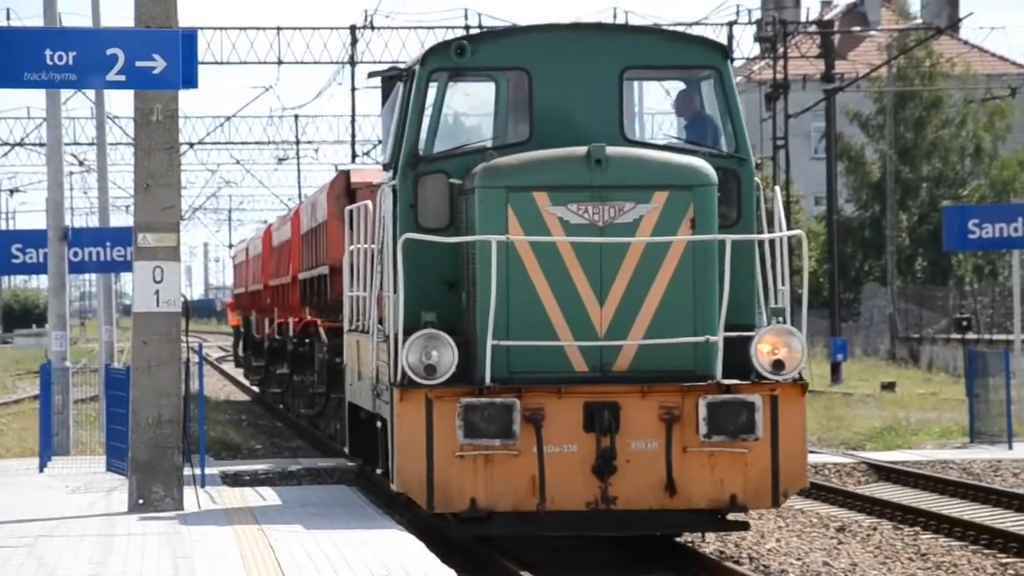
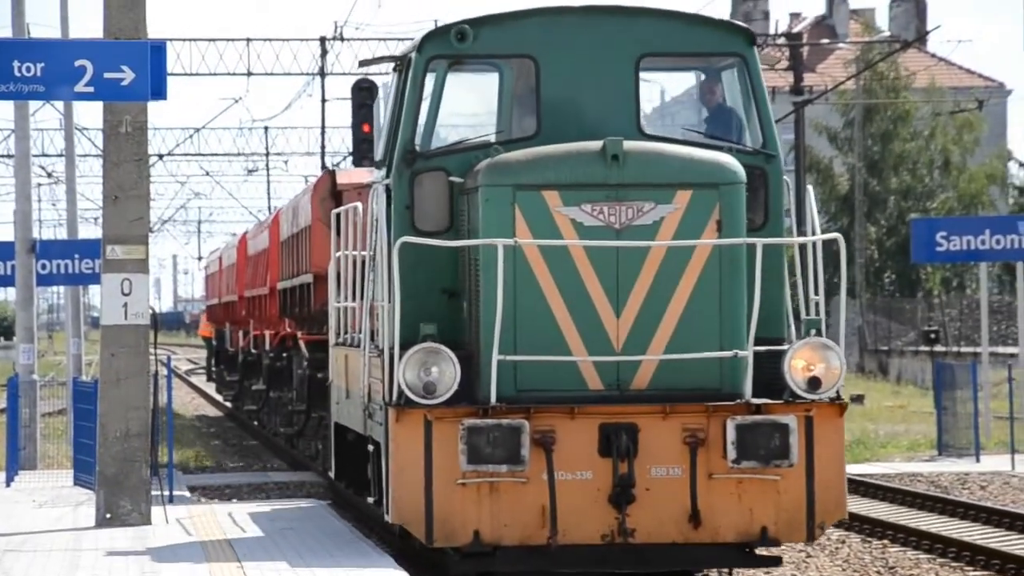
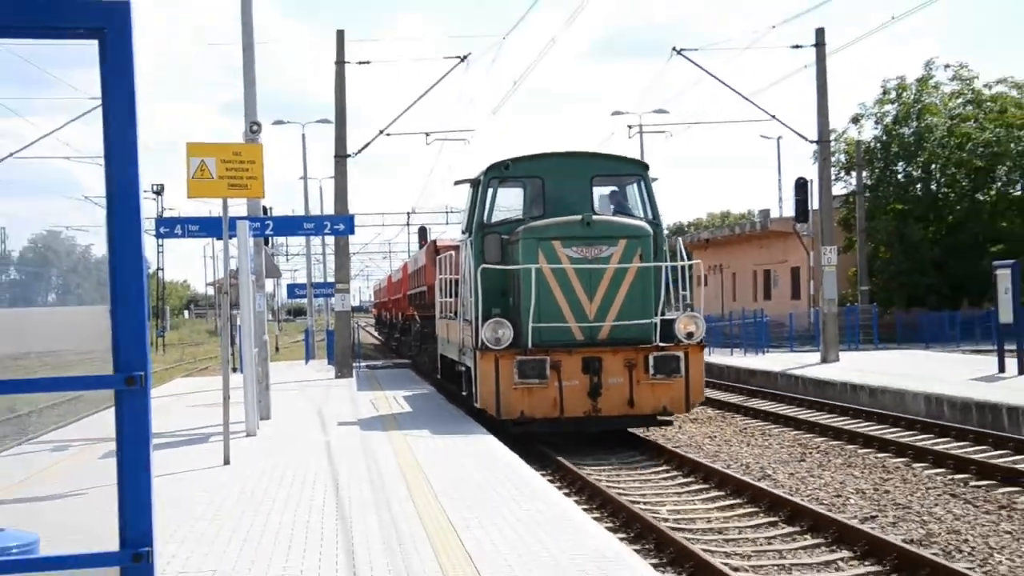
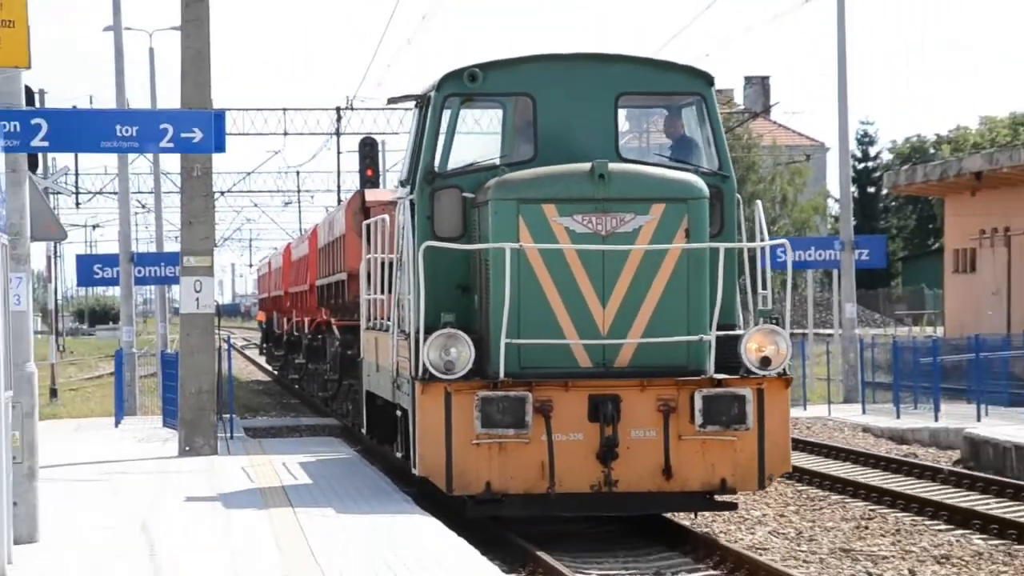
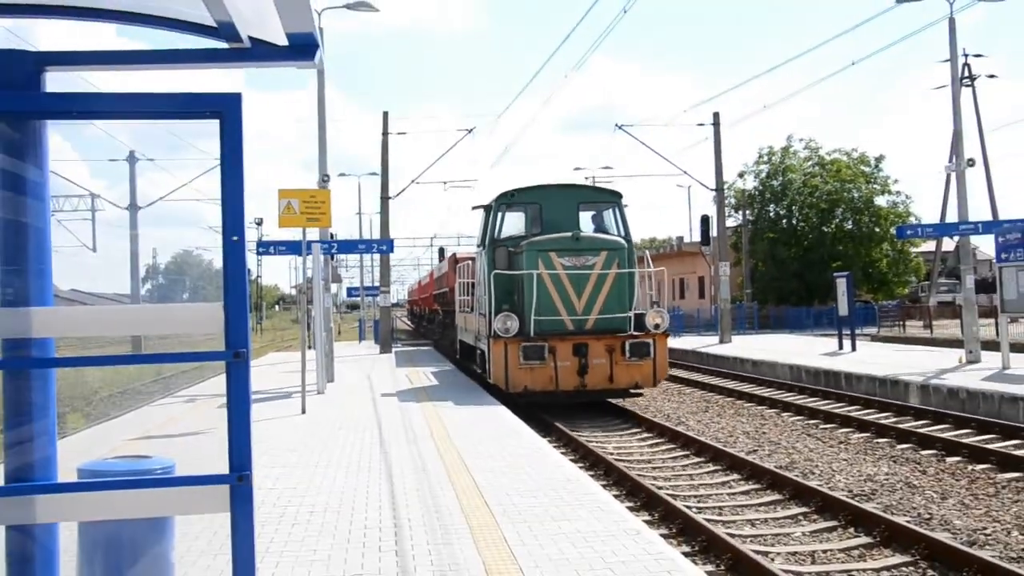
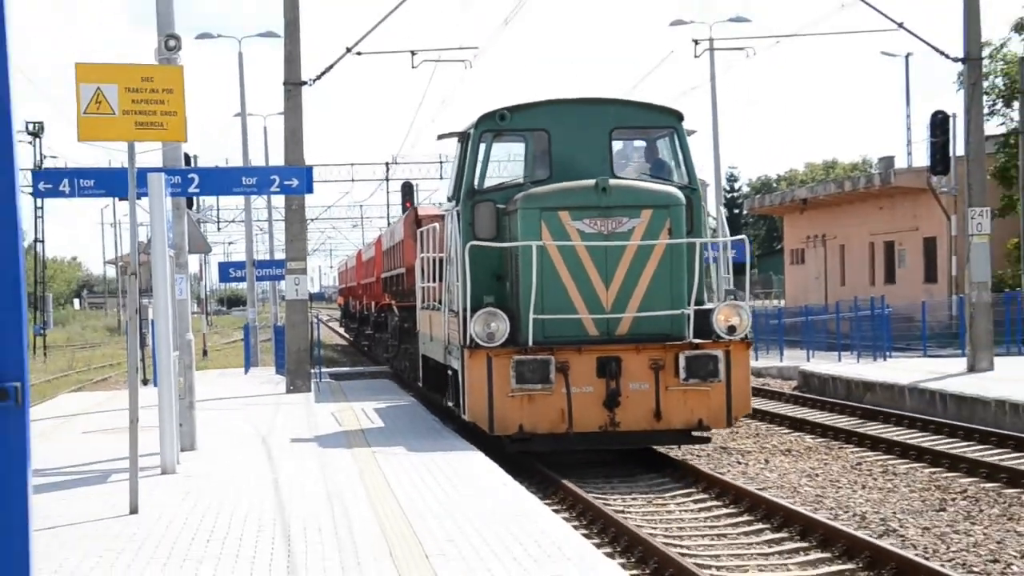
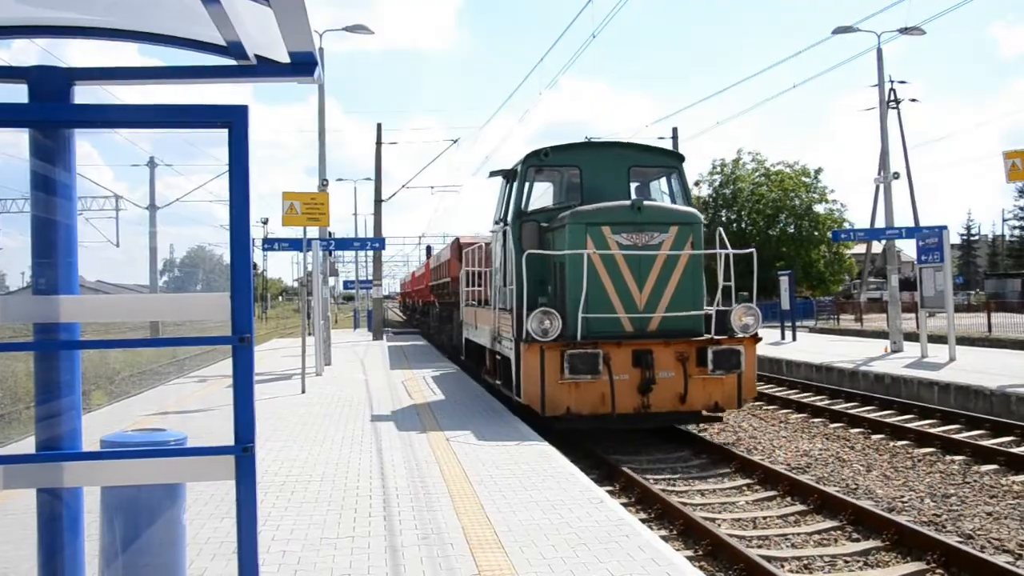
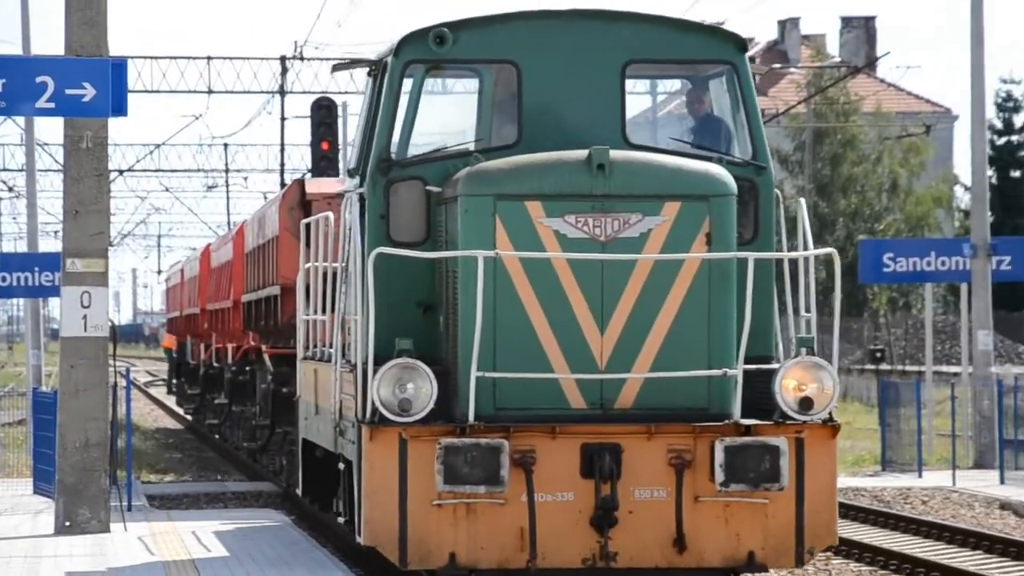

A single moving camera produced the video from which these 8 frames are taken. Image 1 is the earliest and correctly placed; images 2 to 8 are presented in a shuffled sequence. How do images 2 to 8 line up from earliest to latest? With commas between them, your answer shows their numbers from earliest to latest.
2, 8, 4, 6, 3, 5, 7
